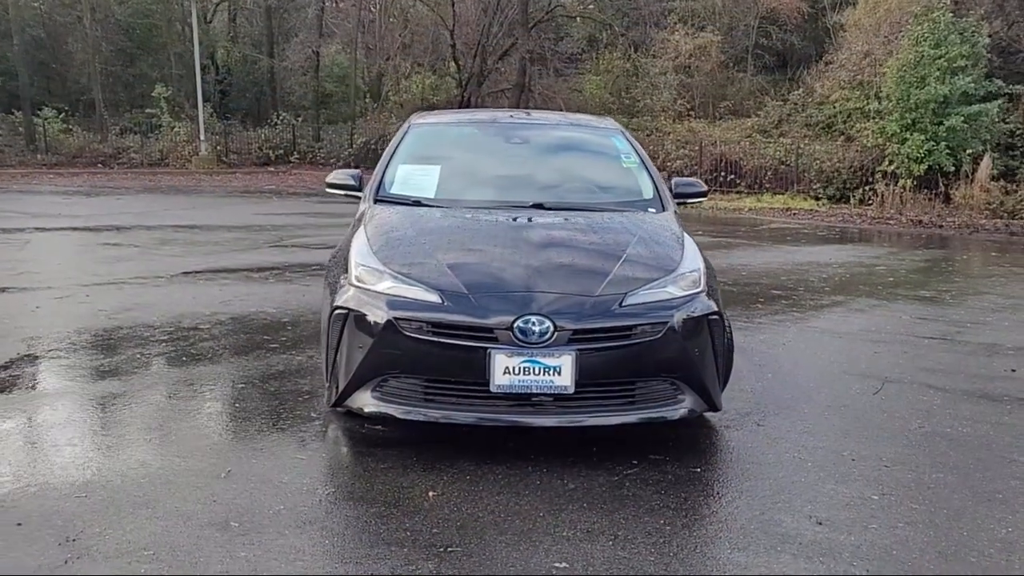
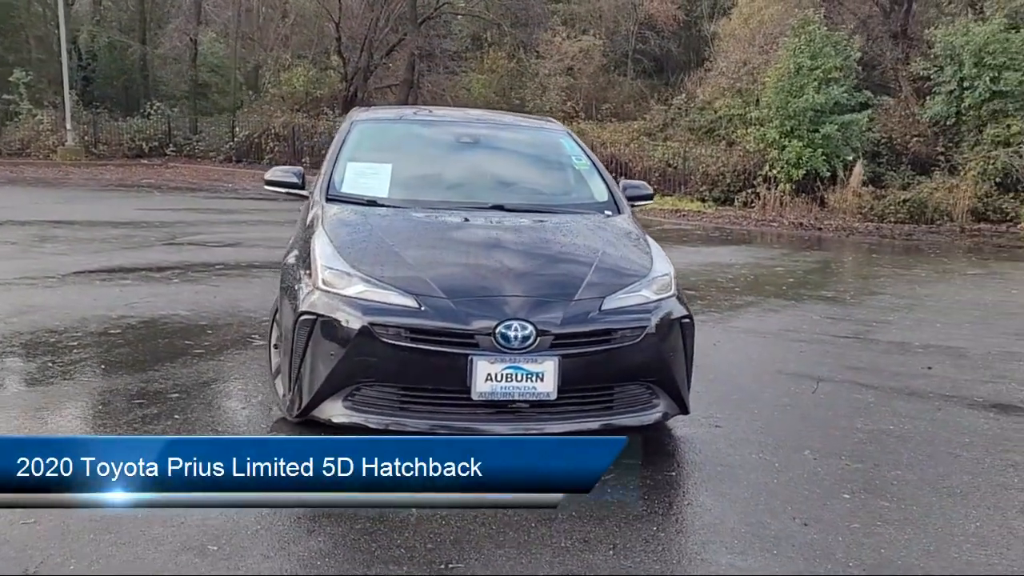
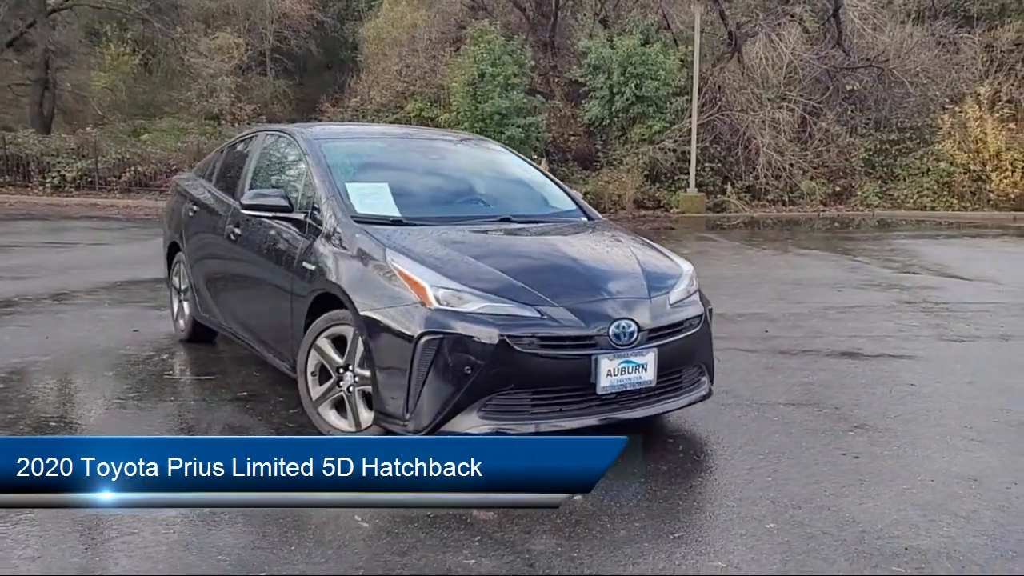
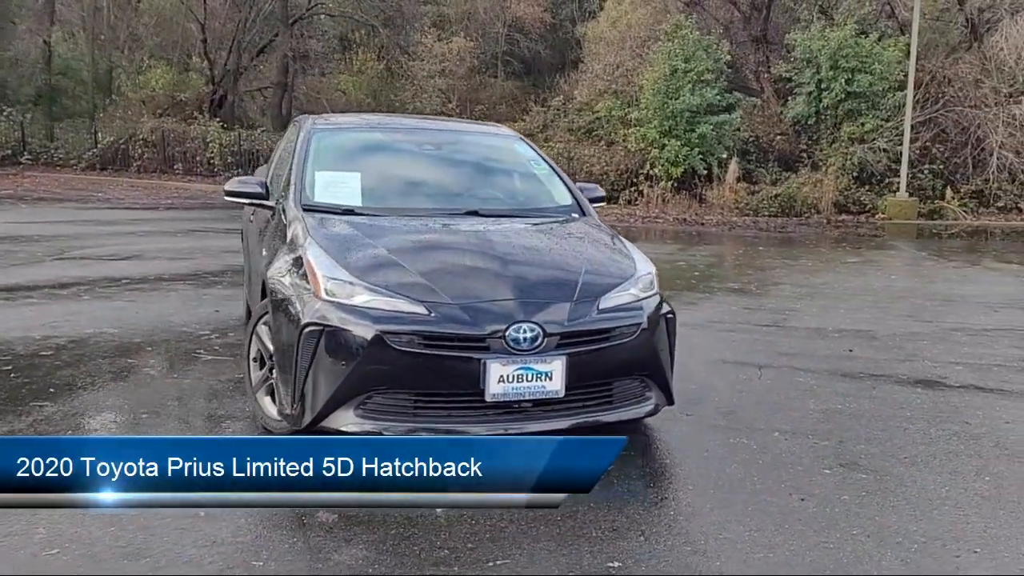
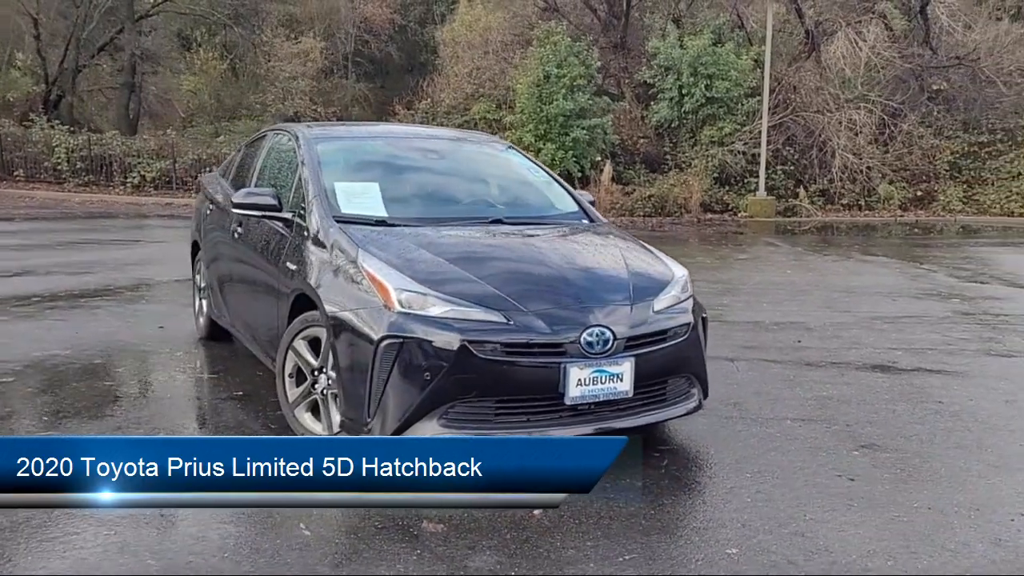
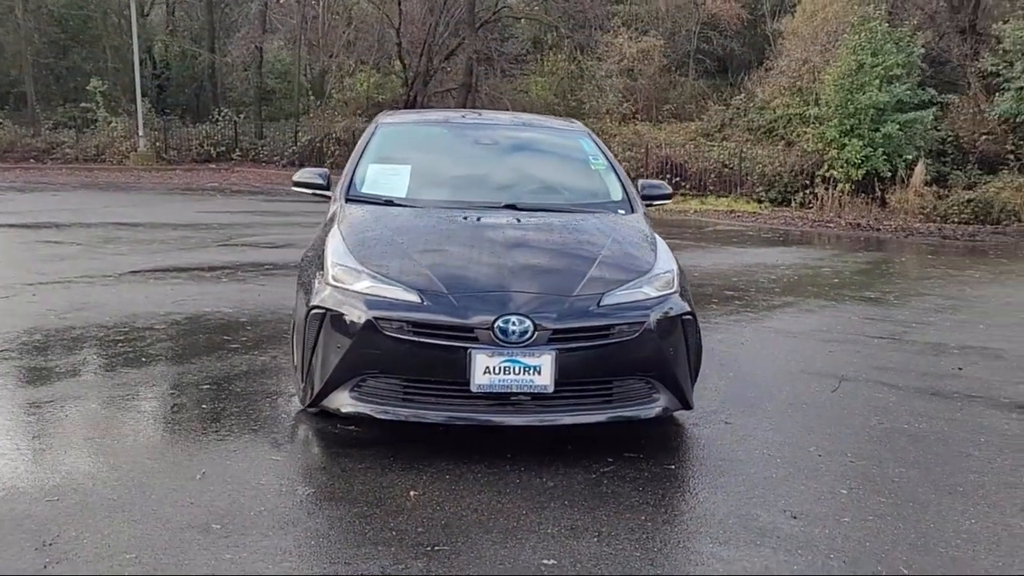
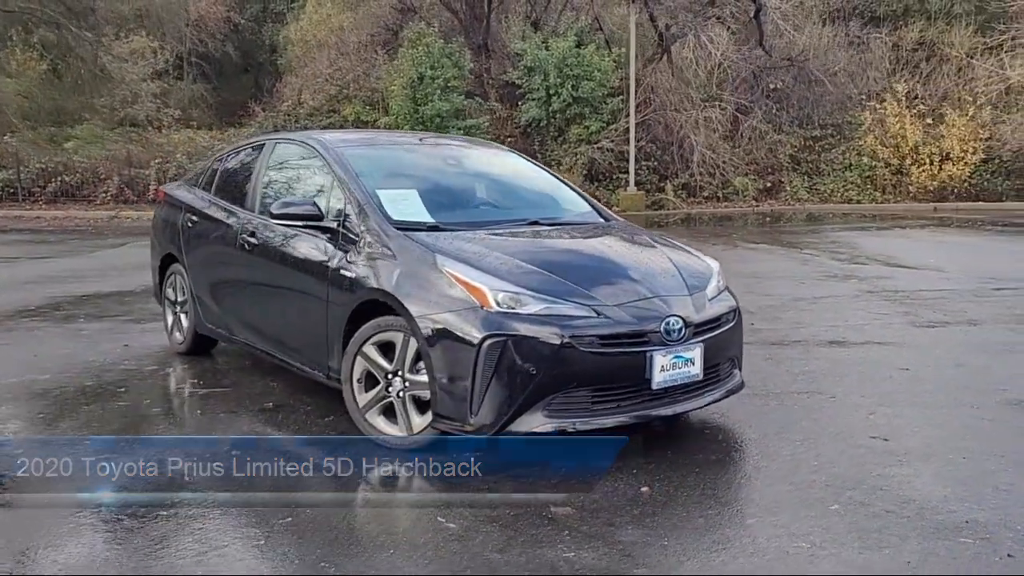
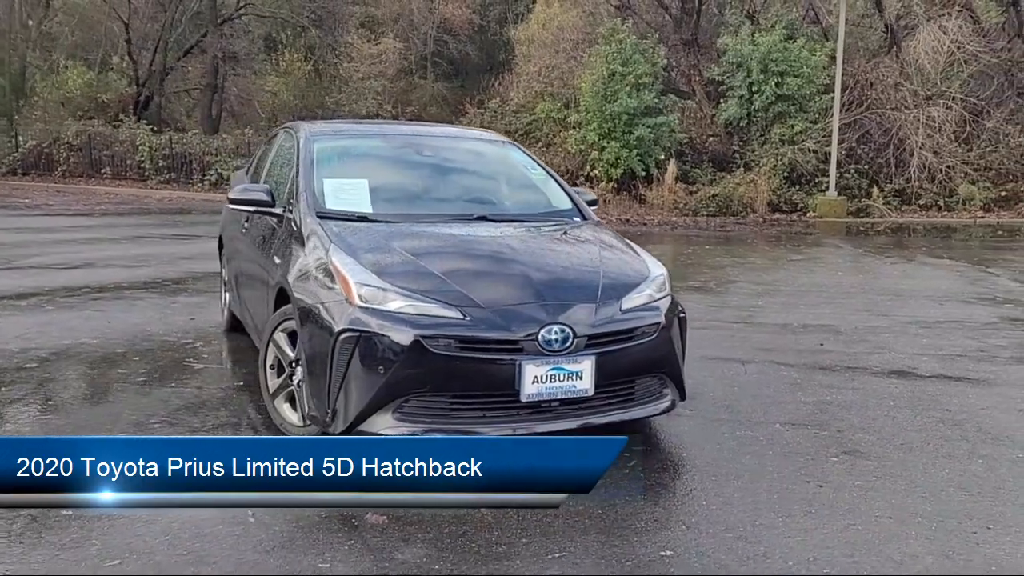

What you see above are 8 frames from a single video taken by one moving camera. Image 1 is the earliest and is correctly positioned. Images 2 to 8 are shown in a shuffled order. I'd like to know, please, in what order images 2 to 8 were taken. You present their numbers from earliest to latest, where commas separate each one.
6, 2, 4, 8, 5, 3, 7
